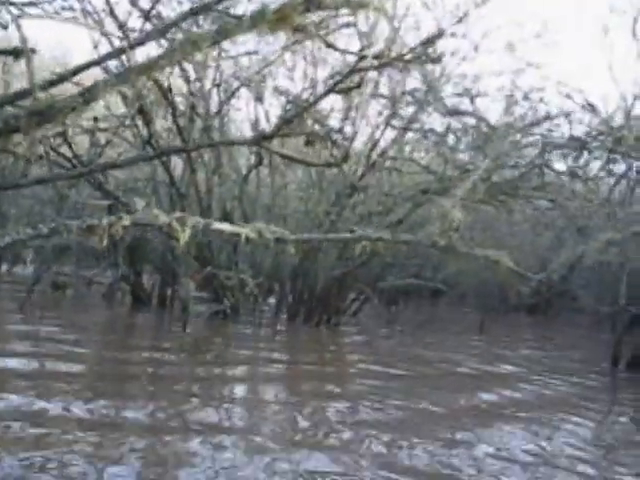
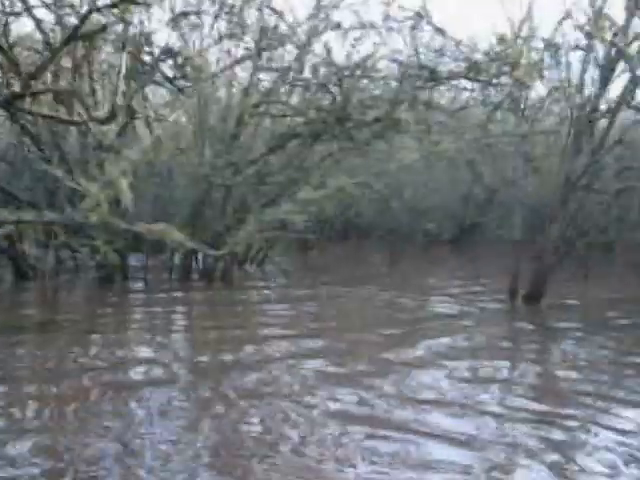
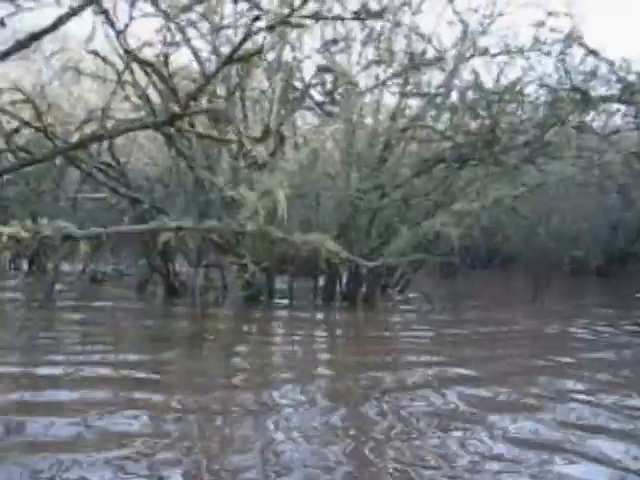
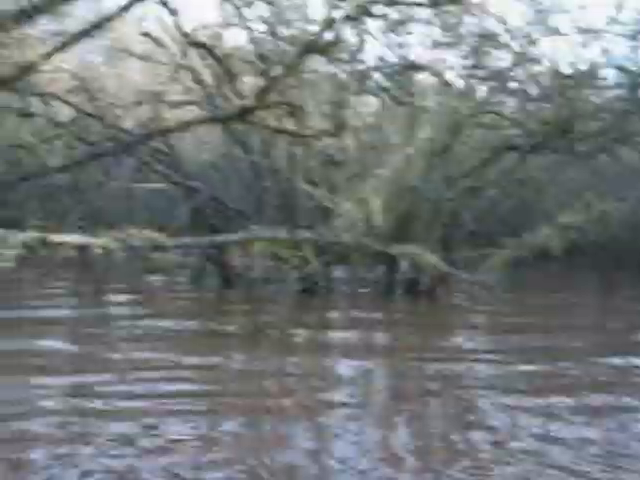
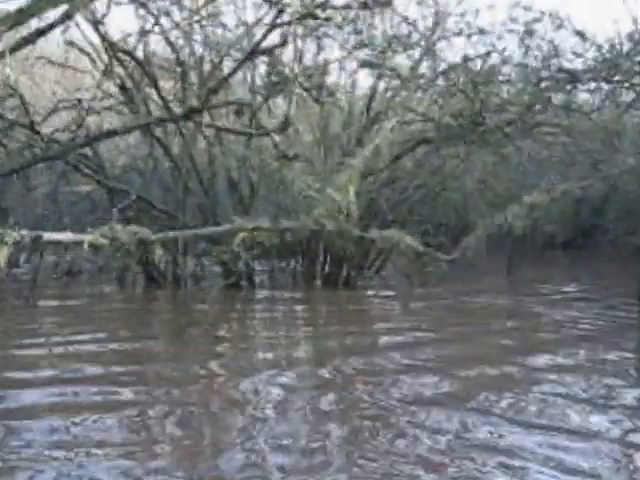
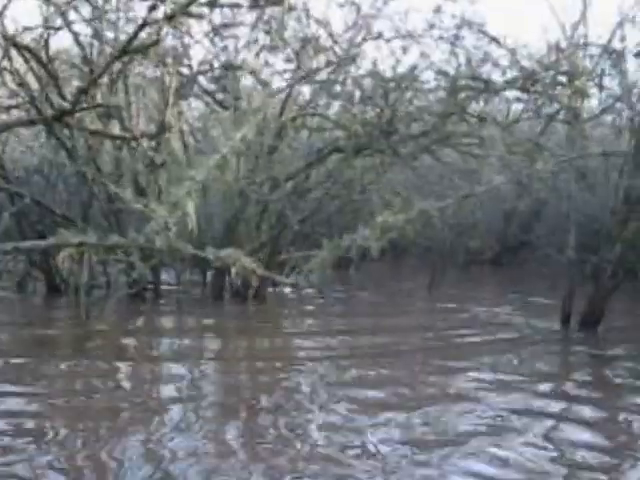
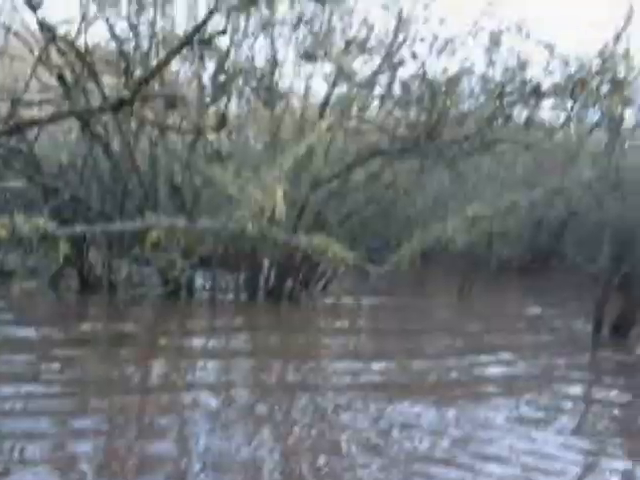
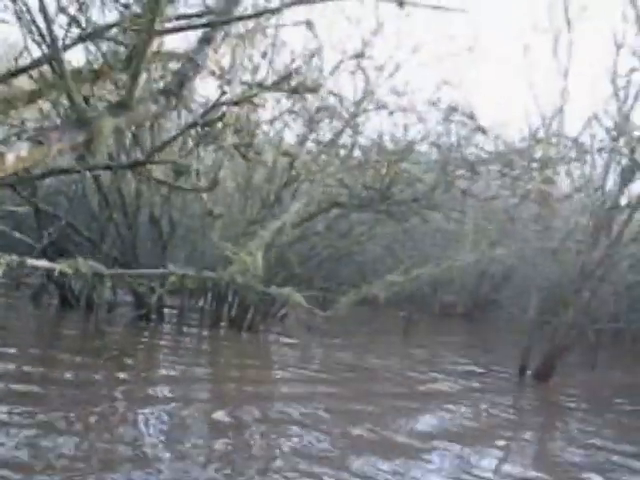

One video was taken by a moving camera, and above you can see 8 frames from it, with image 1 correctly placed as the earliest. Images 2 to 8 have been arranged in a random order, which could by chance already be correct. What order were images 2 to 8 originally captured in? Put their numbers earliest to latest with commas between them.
8, 5, 2, 3, 6, 4, 7
